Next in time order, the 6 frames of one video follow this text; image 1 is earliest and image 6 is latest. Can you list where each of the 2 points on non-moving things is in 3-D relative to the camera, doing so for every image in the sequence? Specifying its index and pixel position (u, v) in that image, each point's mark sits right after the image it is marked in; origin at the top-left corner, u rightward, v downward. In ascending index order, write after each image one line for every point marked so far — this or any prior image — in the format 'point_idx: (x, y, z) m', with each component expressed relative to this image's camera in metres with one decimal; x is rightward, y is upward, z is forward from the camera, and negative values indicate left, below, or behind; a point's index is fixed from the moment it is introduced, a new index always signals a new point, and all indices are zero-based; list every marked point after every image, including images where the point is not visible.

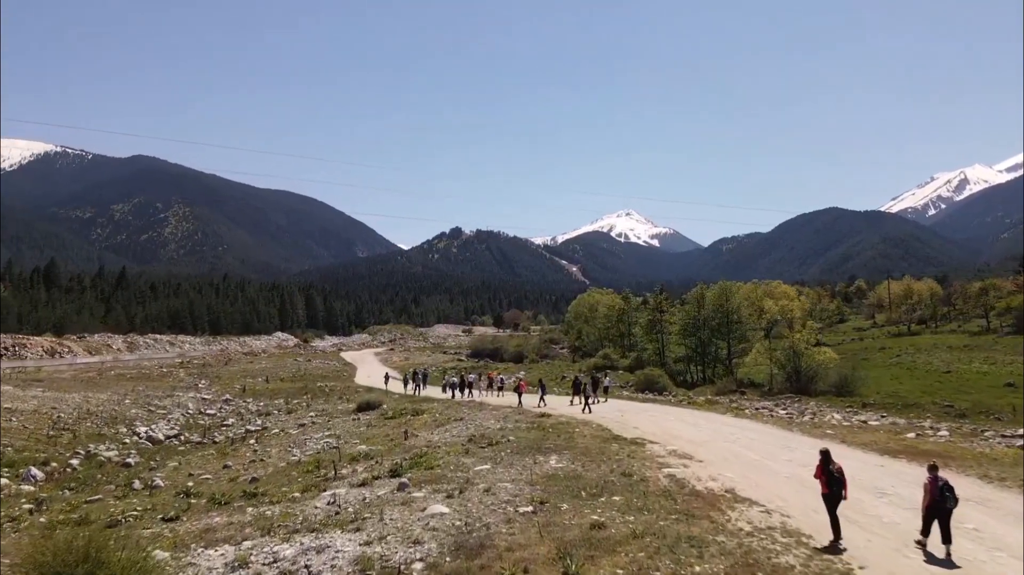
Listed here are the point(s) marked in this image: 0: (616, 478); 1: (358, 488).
0: (+3.0, -5.6, +16.9) m
1: (-4.6, -6.0, +17.3) m
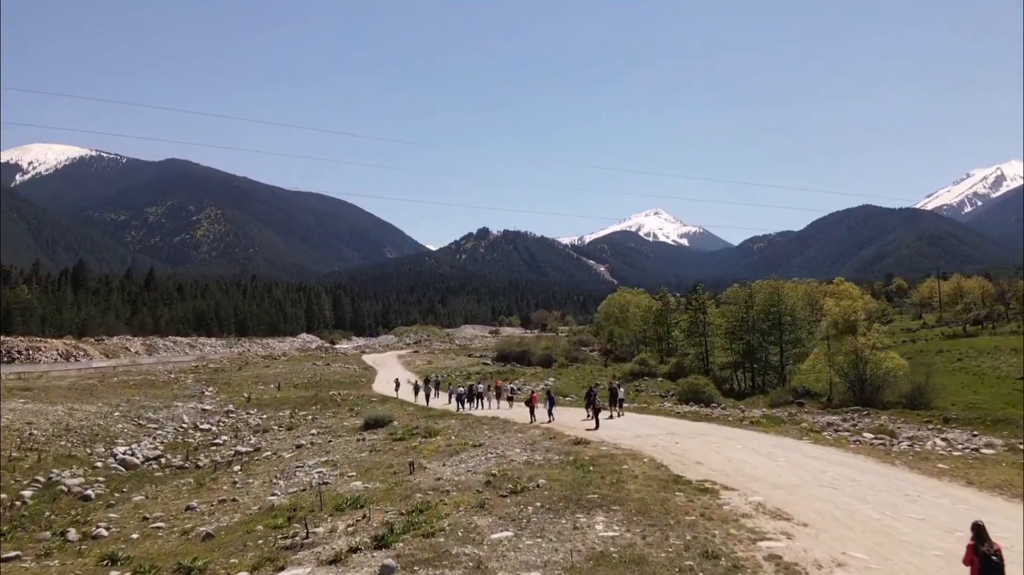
0: (+3.7, -5.5, +11.6) m
1: (-4.0, -6.0, +12.3) m
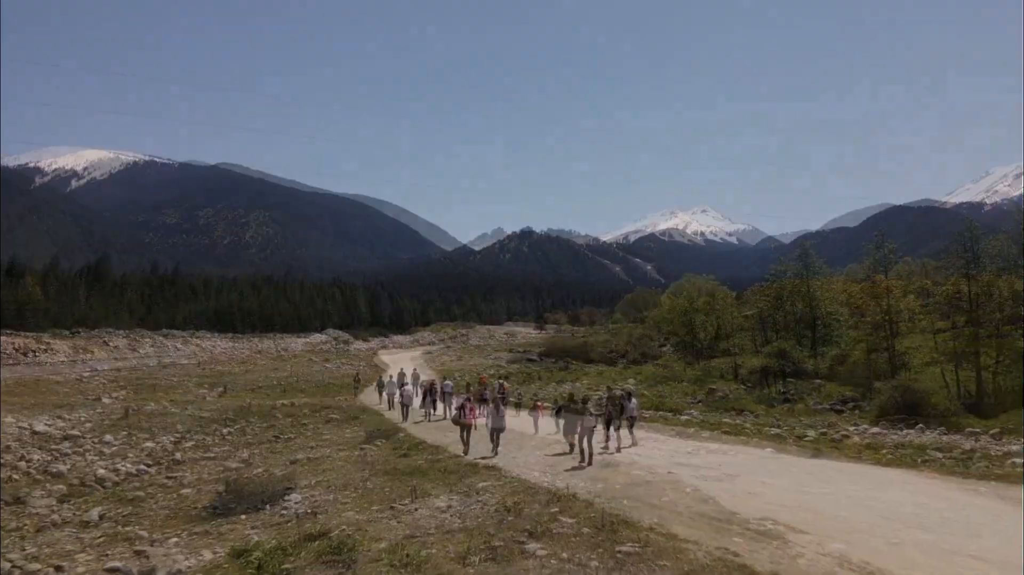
0: (+4.0, -5.4, +8.4) m
1: (-3.6, -5.9, +9.4) m
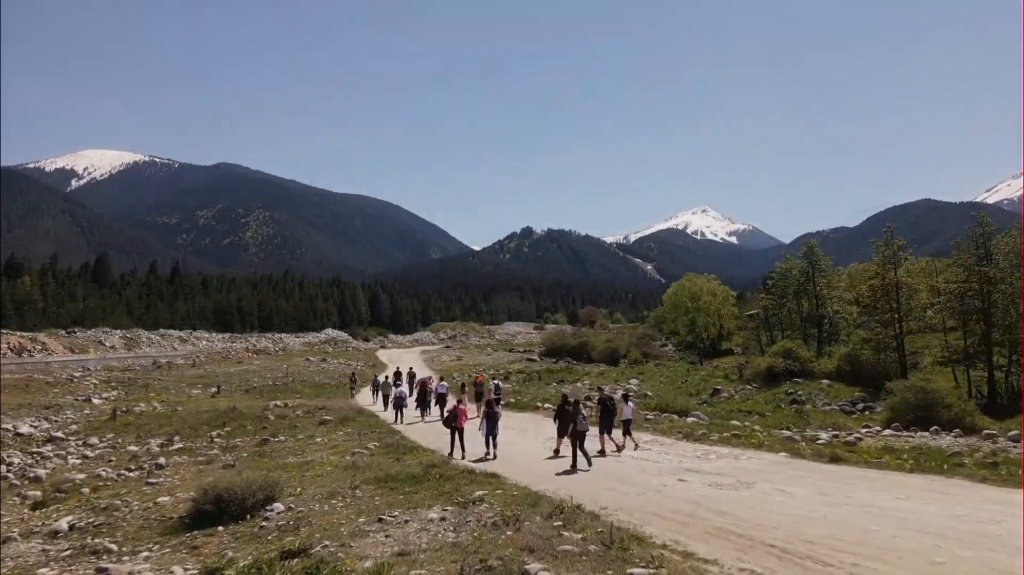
0: (+3.9, -2.2, -9.4) m
1: (-3.6, -2.8, -8.0) m
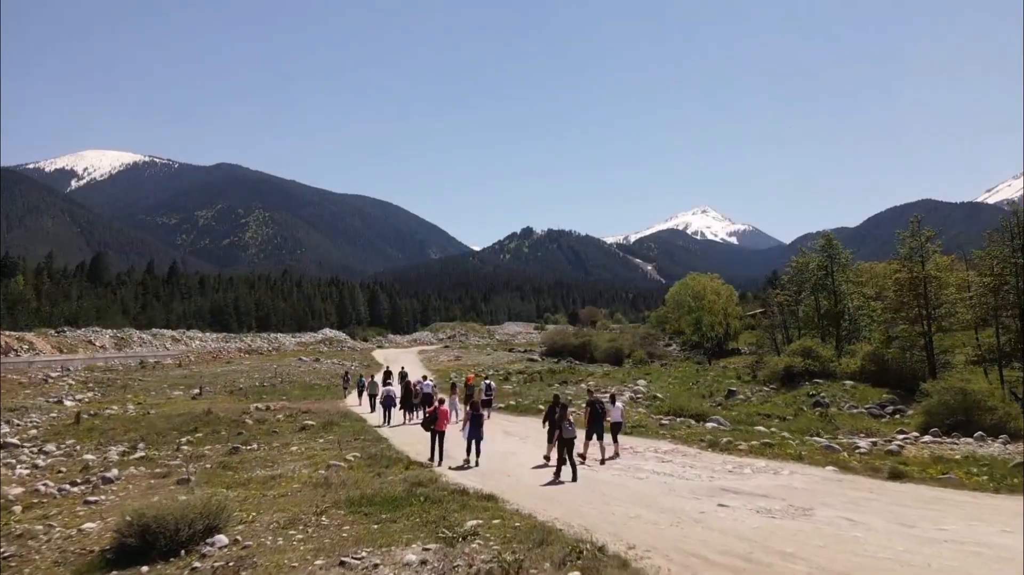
0: (+3.9, -1.9, -11.5) m
1: (-3.6, -2.4, -10.2) m
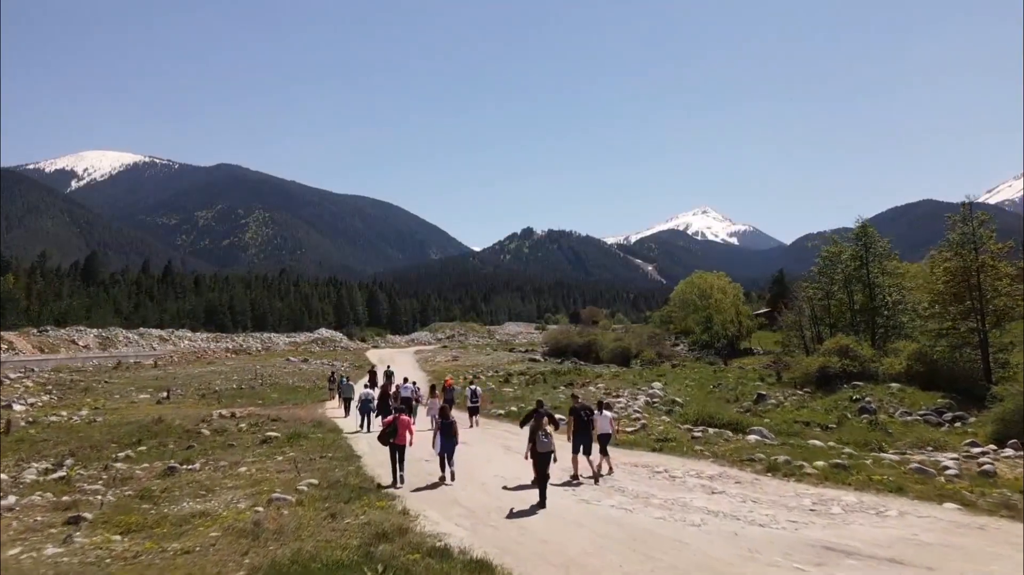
0: (+4.0, -1.4, -14.8) m
1: (-3.6, -2.0, -13.5) m
